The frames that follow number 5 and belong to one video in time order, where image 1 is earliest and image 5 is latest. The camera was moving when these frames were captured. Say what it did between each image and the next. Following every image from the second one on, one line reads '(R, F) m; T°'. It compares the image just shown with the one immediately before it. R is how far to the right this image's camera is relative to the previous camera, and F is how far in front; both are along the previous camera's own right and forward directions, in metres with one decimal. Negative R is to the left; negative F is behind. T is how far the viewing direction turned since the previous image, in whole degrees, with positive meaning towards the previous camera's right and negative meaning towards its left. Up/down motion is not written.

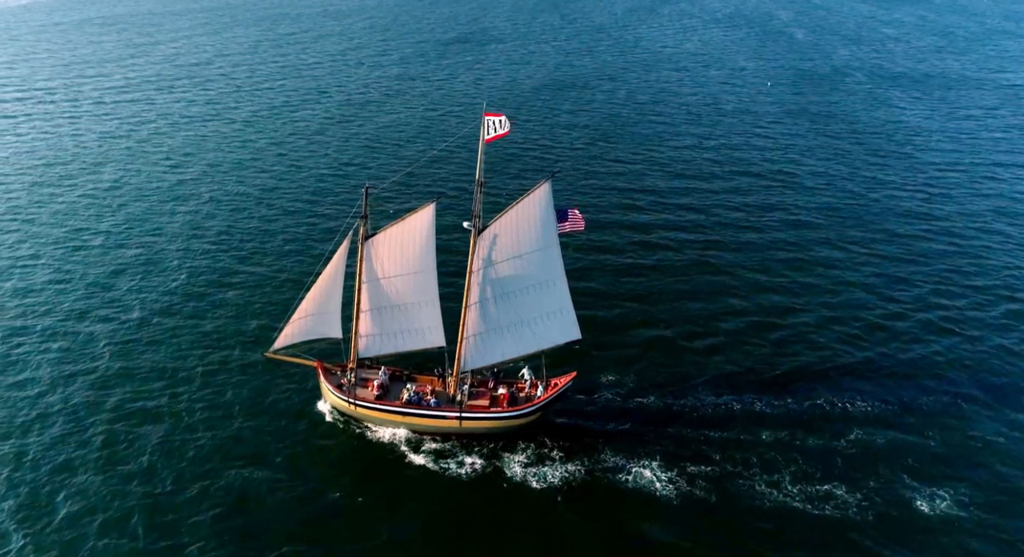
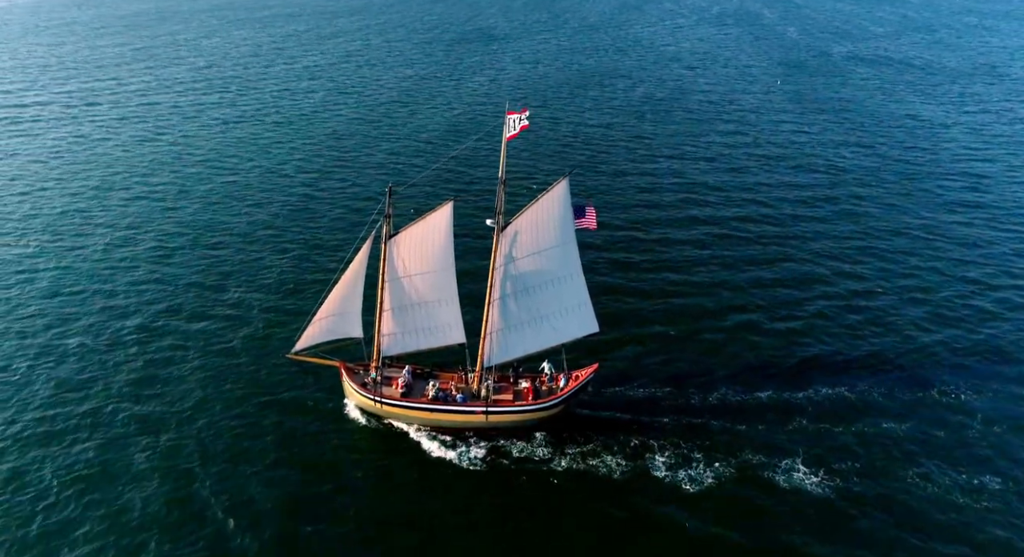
(-8.1, -1.4) m; +3°
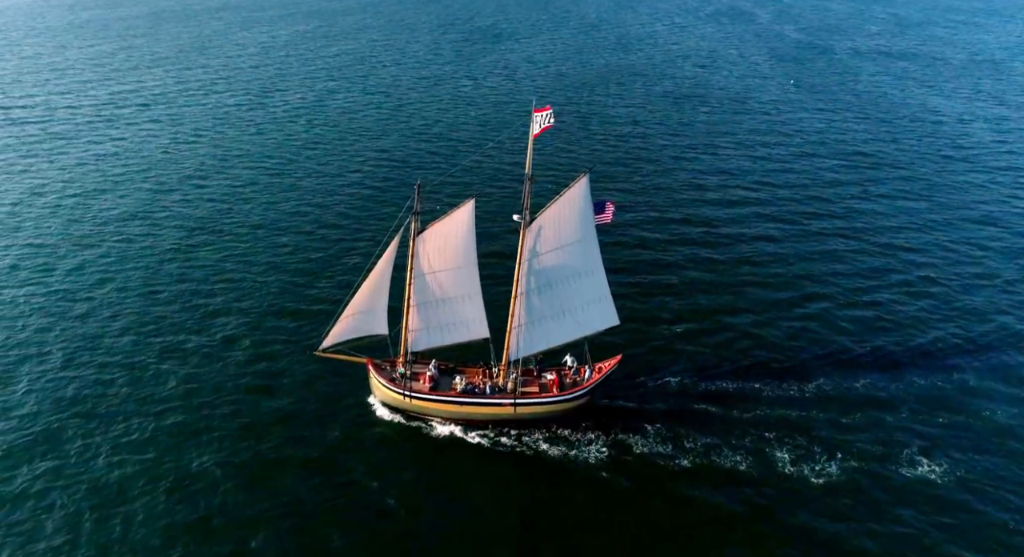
(-7.6, -1.6) m; +3°
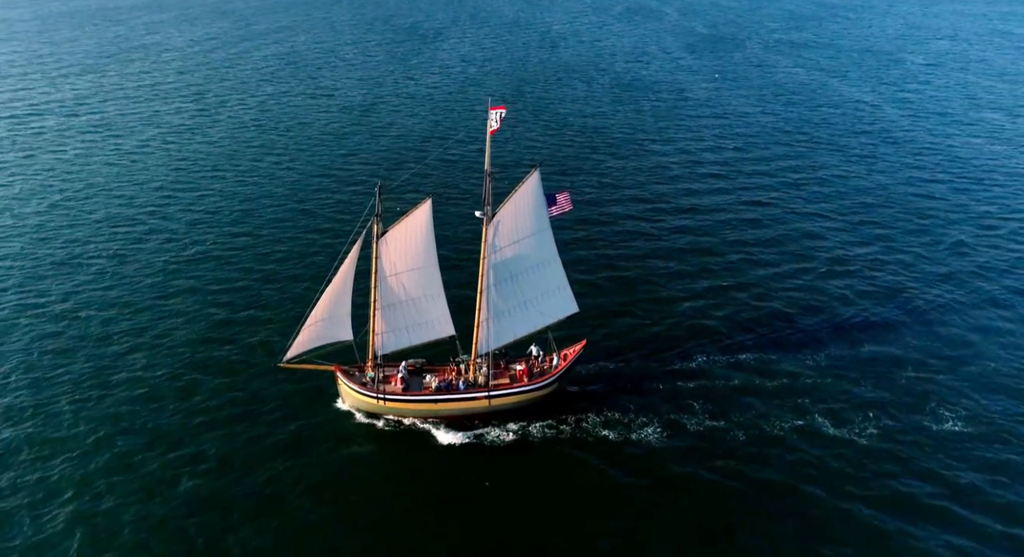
(-11.1, -0.9) m; +9°
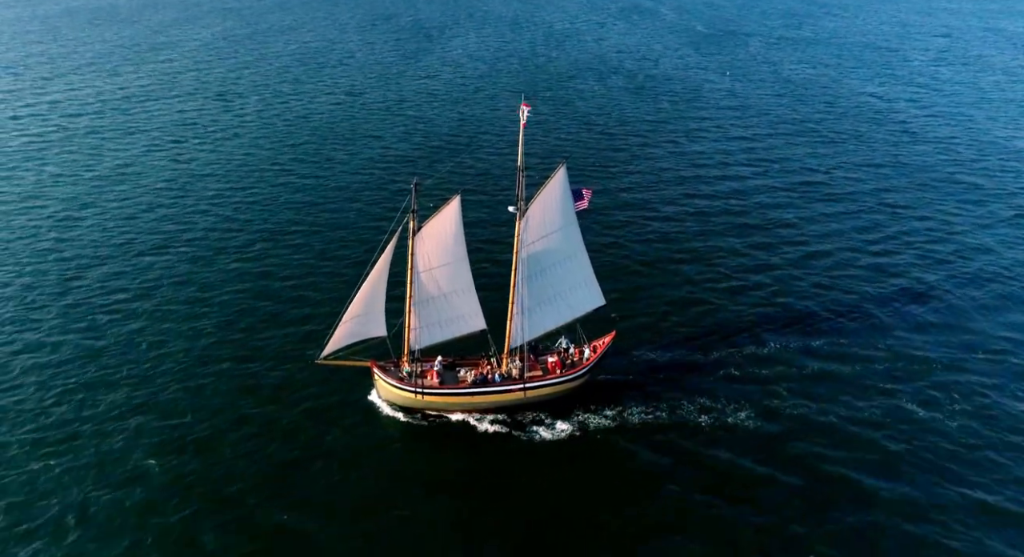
(-10.1, -0.9) m; +3°
